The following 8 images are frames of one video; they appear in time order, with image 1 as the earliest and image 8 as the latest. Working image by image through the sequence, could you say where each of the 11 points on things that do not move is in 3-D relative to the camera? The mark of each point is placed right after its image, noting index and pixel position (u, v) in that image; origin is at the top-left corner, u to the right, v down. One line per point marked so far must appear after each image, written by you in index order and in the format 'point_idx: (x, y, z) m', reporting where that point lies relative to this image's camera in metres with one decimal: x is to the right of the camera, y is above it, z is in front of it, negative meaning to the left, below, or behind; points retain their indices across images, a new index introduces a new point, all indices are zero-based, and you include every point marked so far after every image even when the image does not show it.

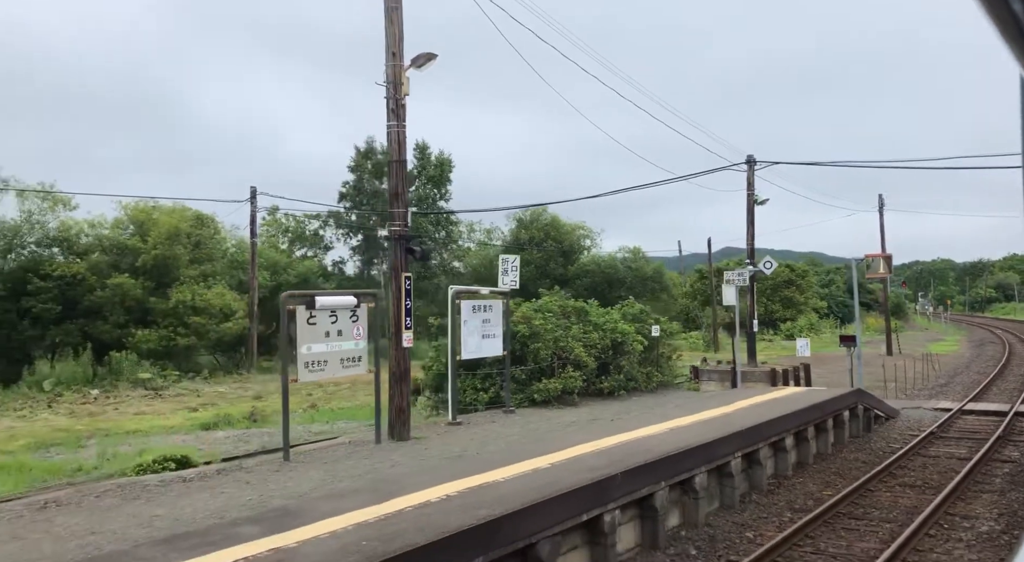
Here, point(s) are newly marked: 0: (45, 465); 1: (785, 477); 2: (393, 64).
0: (-7.8, -3.1, +13.2) m
1: (+4.3, -3.1, +12.3) m
2: (-1.6, +2.7, +10.4) m
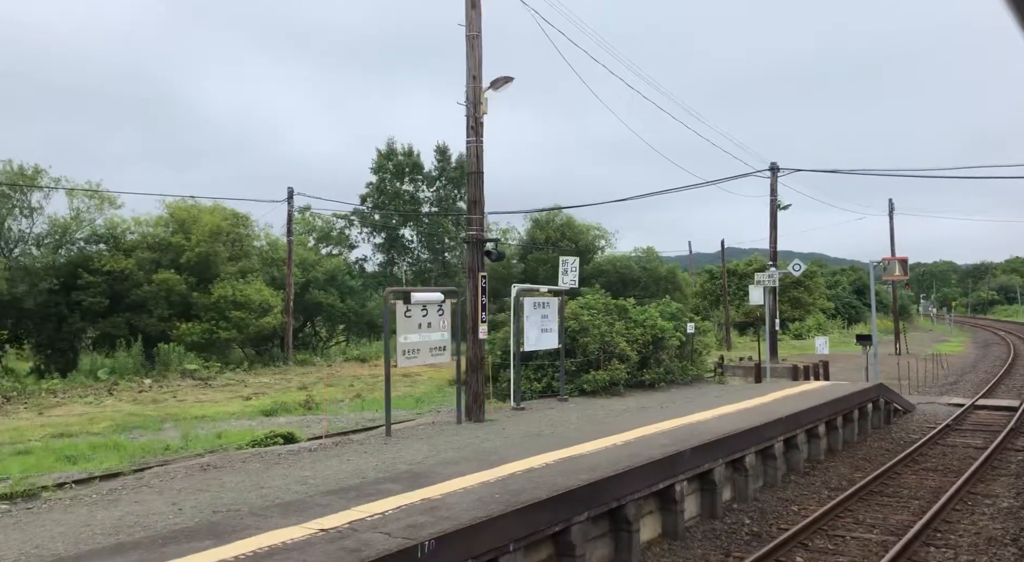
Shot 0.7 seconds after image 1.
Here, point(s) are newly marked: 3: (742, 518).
0: (-6.9, -3.0, +14.4) m
1: (+5.3, -3.1, +13.4) m
2: (-0.6, +2.8, +11.5) m
3: (+3.0, -3.0, +10.1) m
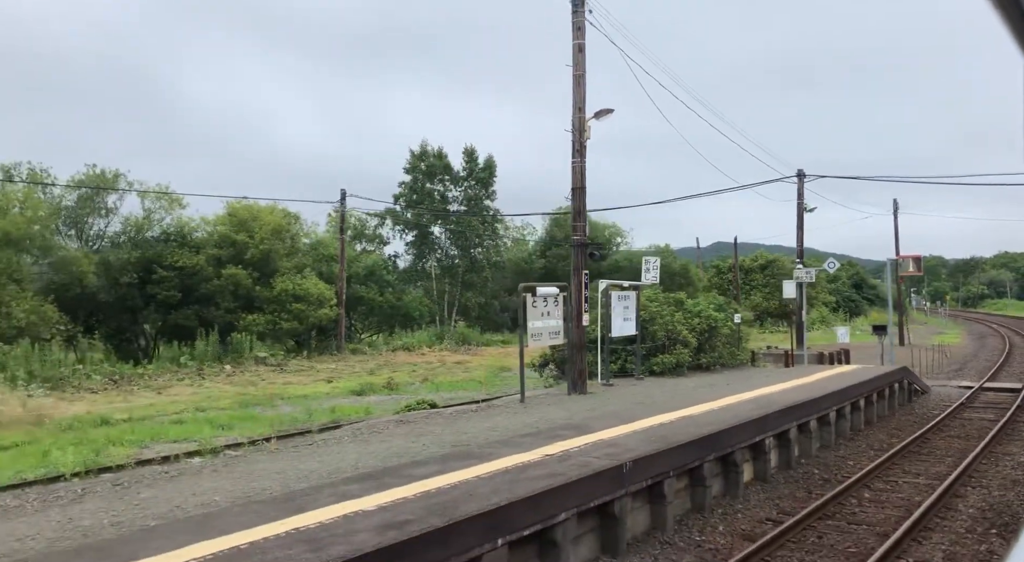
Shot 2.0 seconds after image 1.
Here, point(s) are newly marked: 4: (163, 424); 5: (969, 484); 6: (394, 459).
0: (-5.2, -2.9, +16.5) m
1: (+7.0, -3.0, +15.7) m
2: (+1.2, +2.8, +13.7) m
3: (+4.8, -3.0, +12.4) m
4: (-6.9, -2.8, +15.5) m
5: (+6.6, -2.9, +11.3) m
6: (-1.3, -1.9, +8.3) m
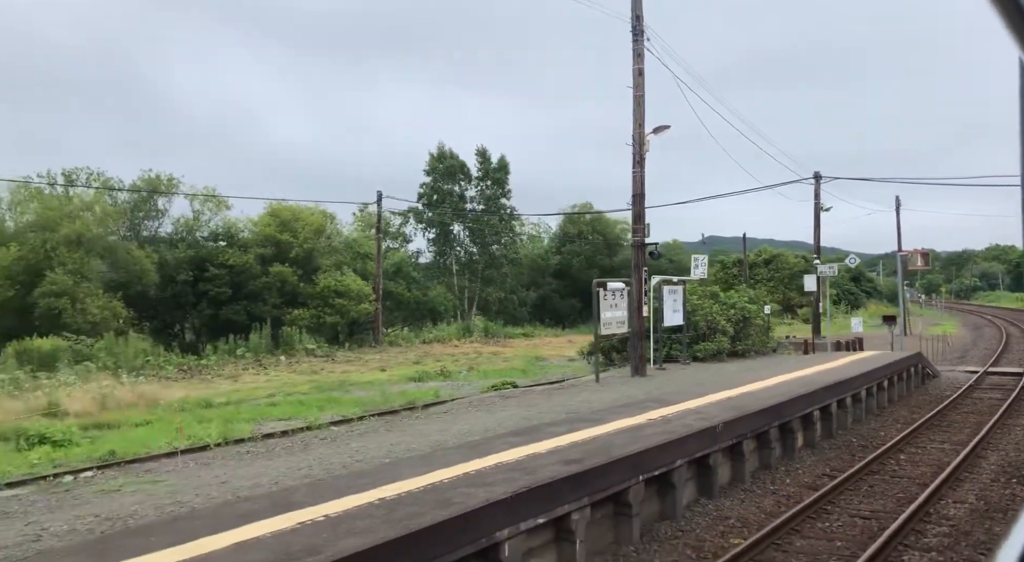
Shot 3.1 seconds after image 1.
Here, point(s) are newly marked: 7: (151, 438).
0: (-3.8, -2.8, +18.3) m
1: (+8.4, -2.9, +17.6) m
2: (+2.5, +2.9, +15.5) m
3: (+6.2, -2.8, +14.2) m
4: (-5.6, -2.7, +17.2) m
5: (+8.0, -2.8, +13.2) m
6: (+0.1, -1.8, +10.1) m
7: (-6.3, -2.7, +13.7) m
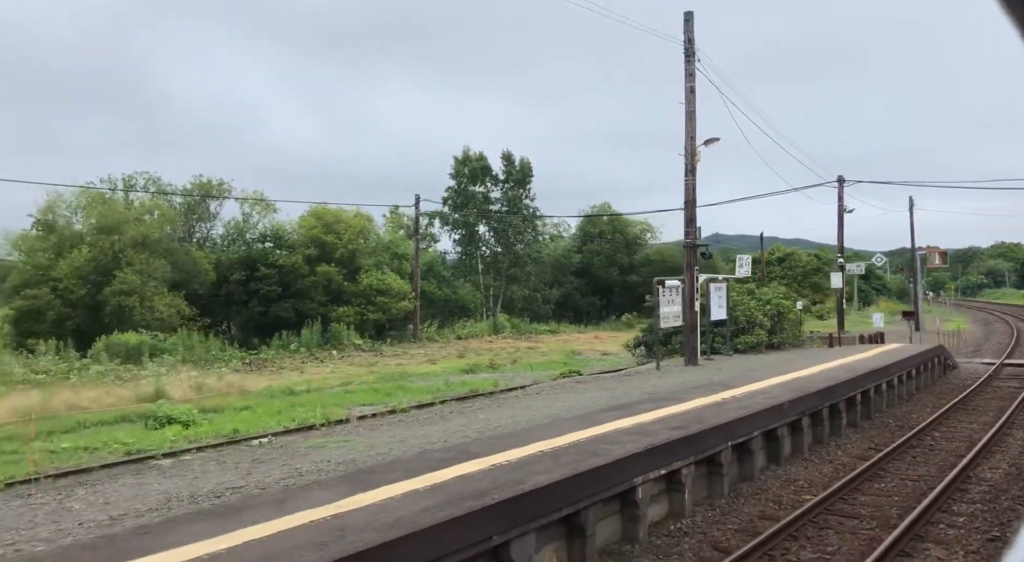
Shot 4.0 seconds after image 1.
0: (-2.4, -2.7, +19.8) m
1: (+9.8, -2.8, +19.1) m
2: (+3.9, +3.0, +17.0) m
3: (+7.5, -2.8, +15.7) m
4: (-4.2, -2.7, +18.8) m
5: (+9.4, -2.7, +14.7) m
6: (+1.5, -1.8, +11.7) m
7: (-4.9, -2.7, +15.2) m
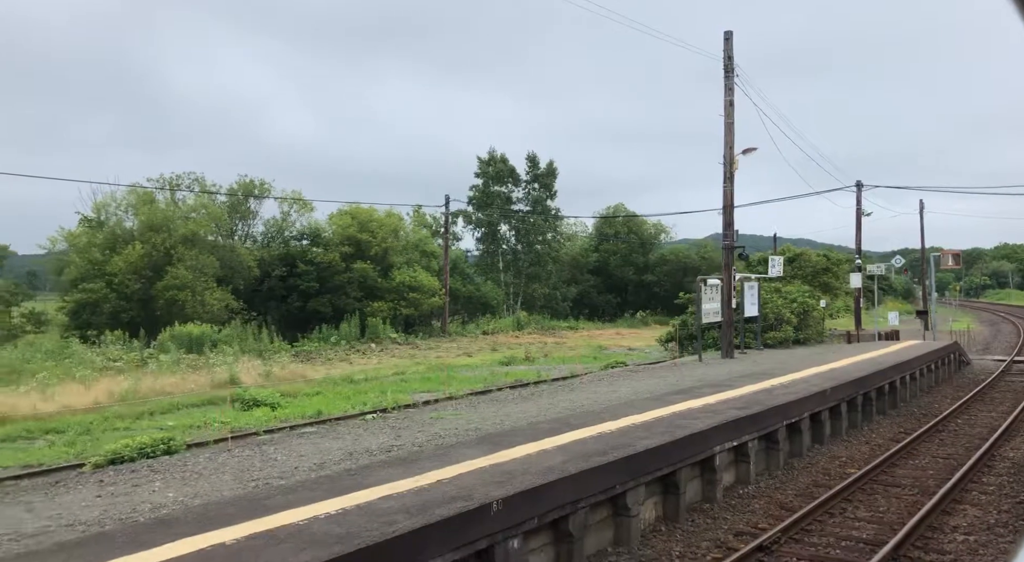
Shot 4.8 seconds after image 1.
0: (-1.3, -2.6, +21.2) m
1: (+10.9, -2.8, +20.4) m
2: (+5.1, +3.0, +18.3) m
3: (+8.7, -2.8, +17.0) m
4: (-3.0, -2.6, +20.1) m
5: (+10.6, -2.8, +16.0) m
6: (+2.7, -1.8, +13.0) m
7: (-3.7, -2.6, +16.5) m
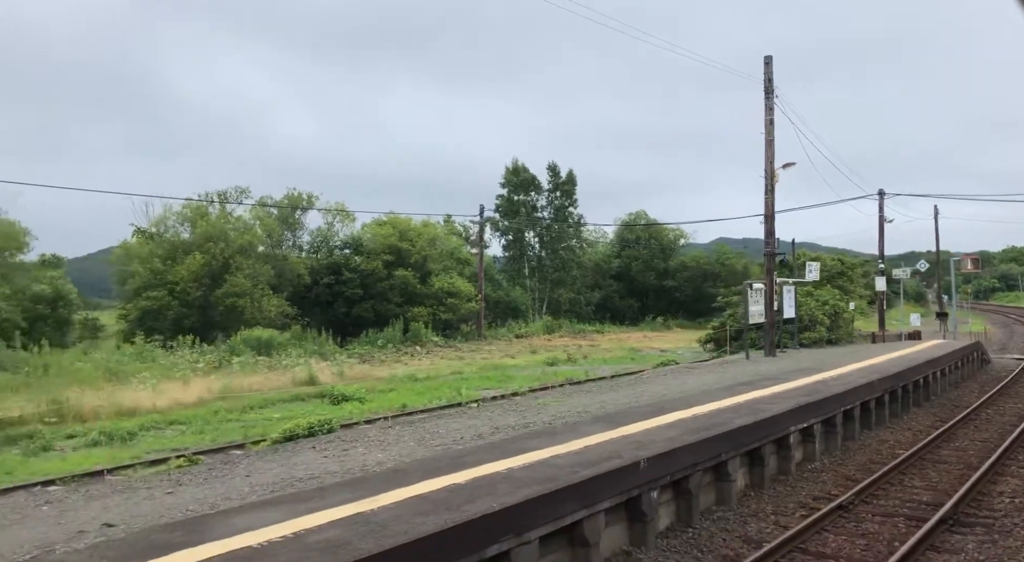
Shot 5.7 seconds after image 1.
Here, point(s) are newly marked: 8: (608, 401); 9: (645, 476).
0: (+0.2, -2.8, +22.7) m
1: (+12.4, -2.9, +21.8) m
2: (+6.5, +3.0, +19.8) m
3: (+10.2, -2.8, +18.5) m
4: (-1.5, -2.8, +21.6) m
5: (+12.0, -2.8, +17.4) m
6: (+4.1, -1.8, +14.4) m
7: (-2.3, -2.7, +18.0) m
8: (+1.5, -1.8, +11.9) m
9: (+1.3, -1.9, +7.5) m
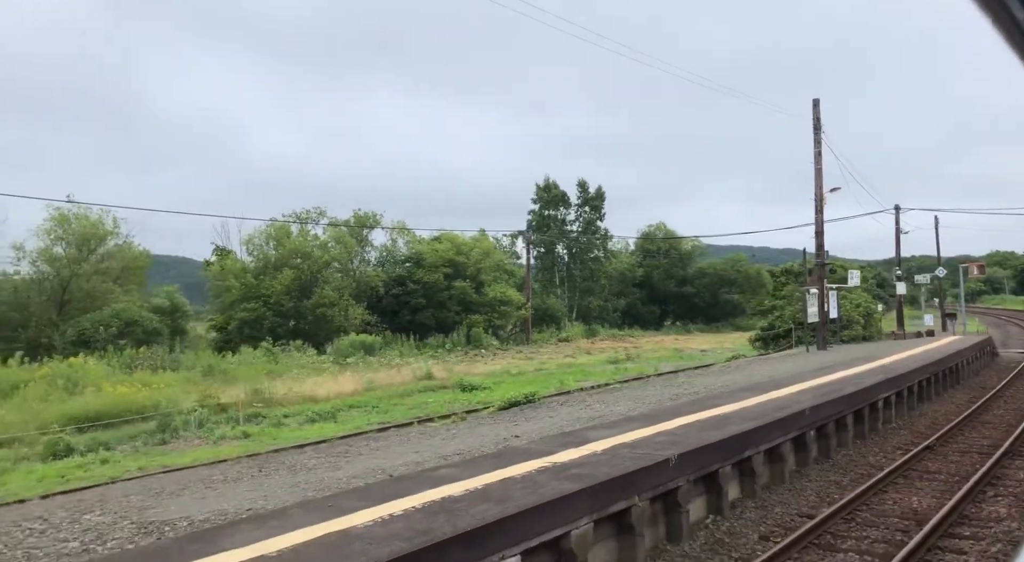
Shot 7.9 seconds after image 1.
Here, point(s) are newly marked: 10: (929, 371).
0: (+2.9, -3.0, +26.0) m
1: (+15.1, -3.0, +25.2) m
2: (+9.1, +2.8, +23.3) m
3: (+12.9, -2.9, +21.9) m
4: (+1.1, -3.0, +24.9) m
5: (+14.7, -2.8, +20.9) m
6: (+6.8, -1.9, +17.8) m
7: (+0.4, -2.9, +21.3) m
8: (+4.3, -1.9, +15.2) m
9: (+4.1, -1.9, +10.9) m
10: (+9.6, -2.1, +18.0) m
